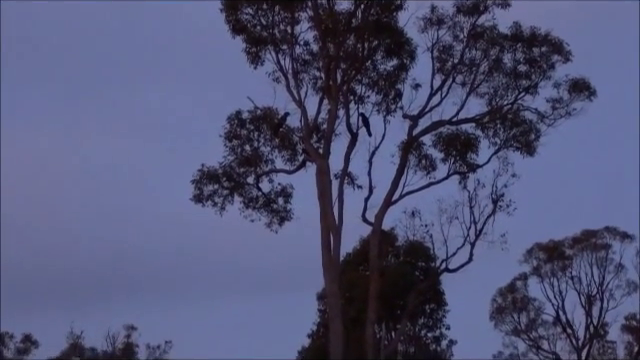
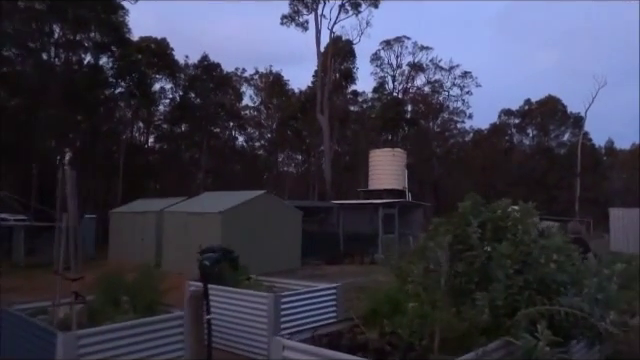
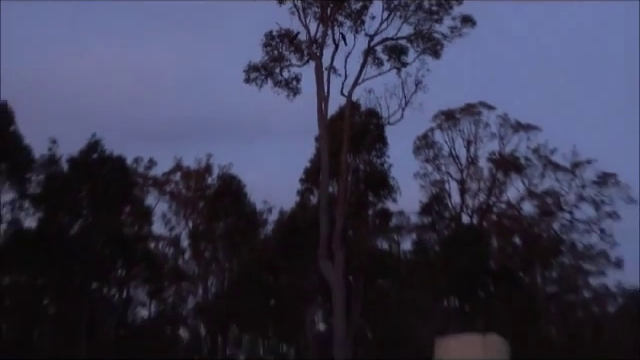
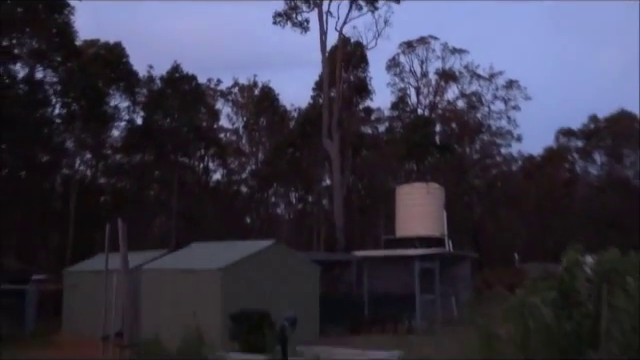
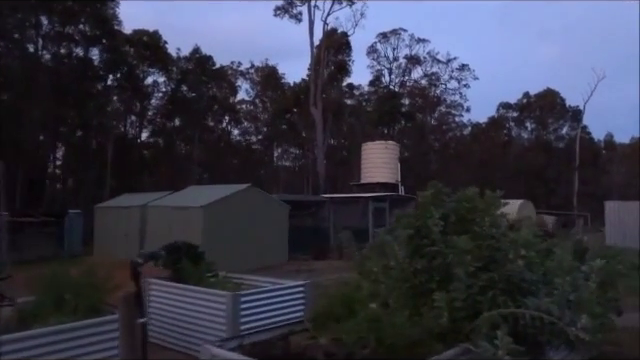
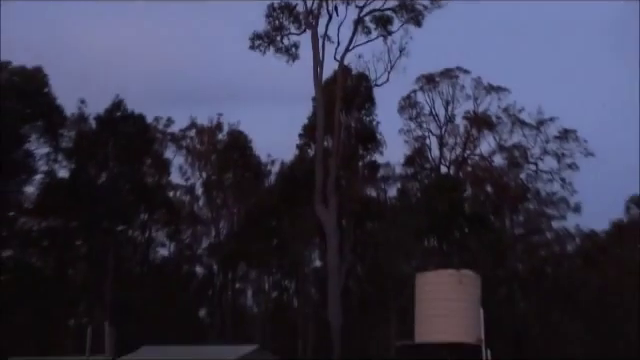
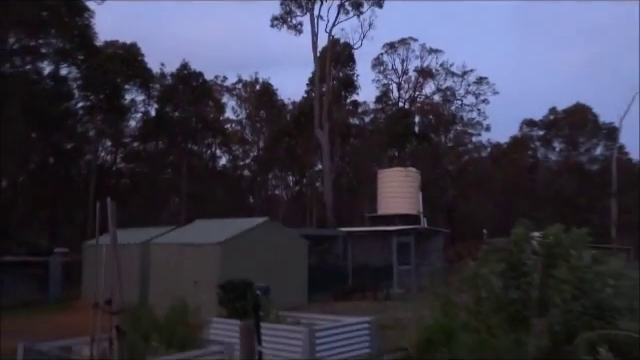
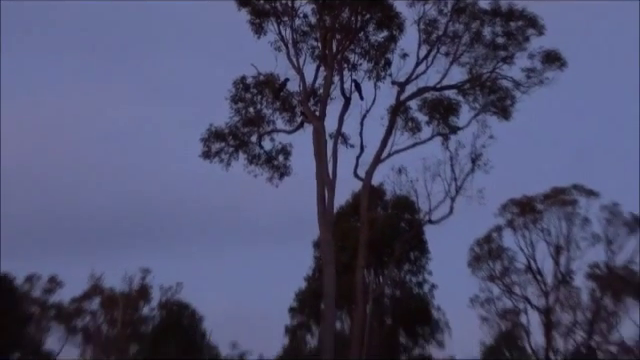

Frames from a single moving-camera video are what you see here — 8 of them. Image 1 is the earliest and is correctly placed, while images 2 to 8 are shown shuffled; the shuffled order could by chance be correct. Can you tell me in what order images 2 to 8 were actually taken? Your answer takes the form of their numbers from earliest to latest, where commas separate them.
8, 3, 6, 4, 7, 2, 5
